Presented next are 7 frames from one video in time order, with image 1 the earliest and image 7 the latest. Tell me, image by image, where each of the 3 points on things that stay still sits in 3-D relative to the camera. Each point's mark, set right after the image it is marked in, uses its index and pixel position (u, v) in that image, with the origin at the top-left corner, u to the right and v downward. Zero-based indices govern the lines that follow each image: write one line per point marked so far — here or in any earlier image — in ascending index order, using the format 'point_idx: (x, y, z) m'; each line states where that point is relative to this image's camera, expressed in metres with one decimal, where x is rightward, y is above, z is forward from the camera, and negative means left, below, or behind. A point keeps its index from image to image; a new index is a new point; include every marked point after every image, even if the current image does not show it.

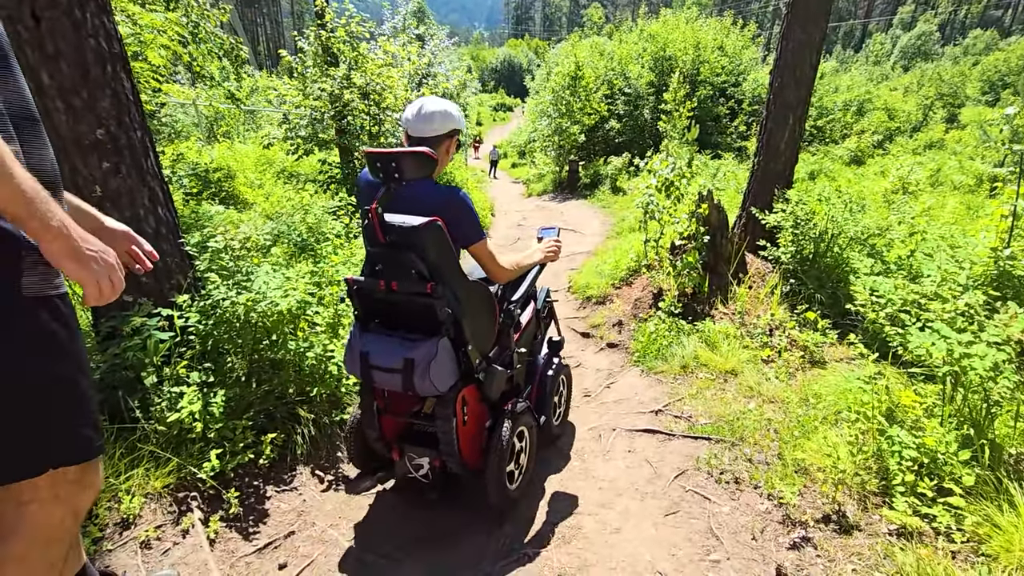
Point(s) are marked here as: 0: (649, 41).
0: (+5.3, +9.6, +19.9) m
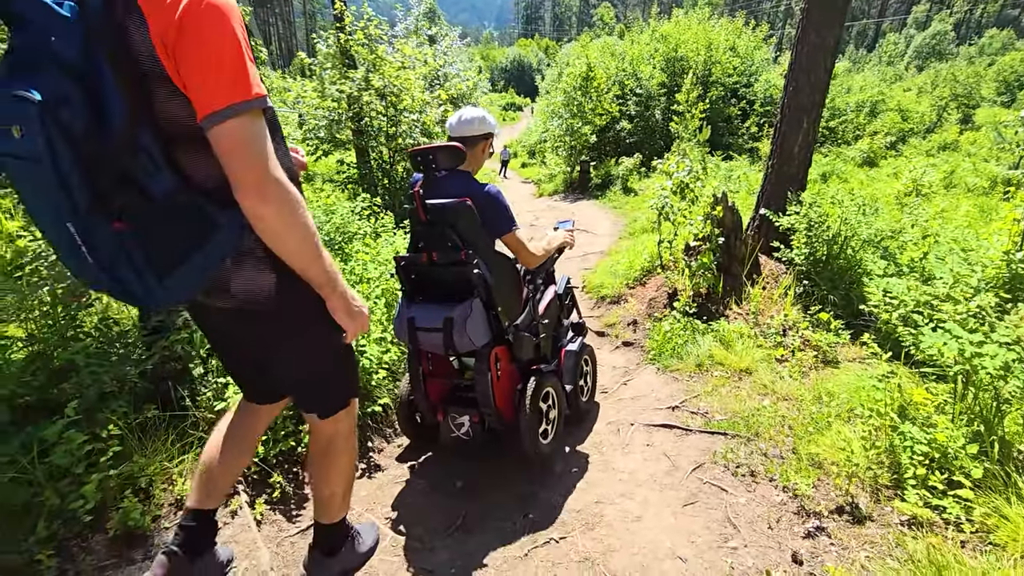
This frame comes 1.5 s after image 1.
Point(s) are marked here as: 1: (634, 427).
0: (+5.8, +9.6, +20.0) m
1: (+1.0, -1.1, +4.1) m
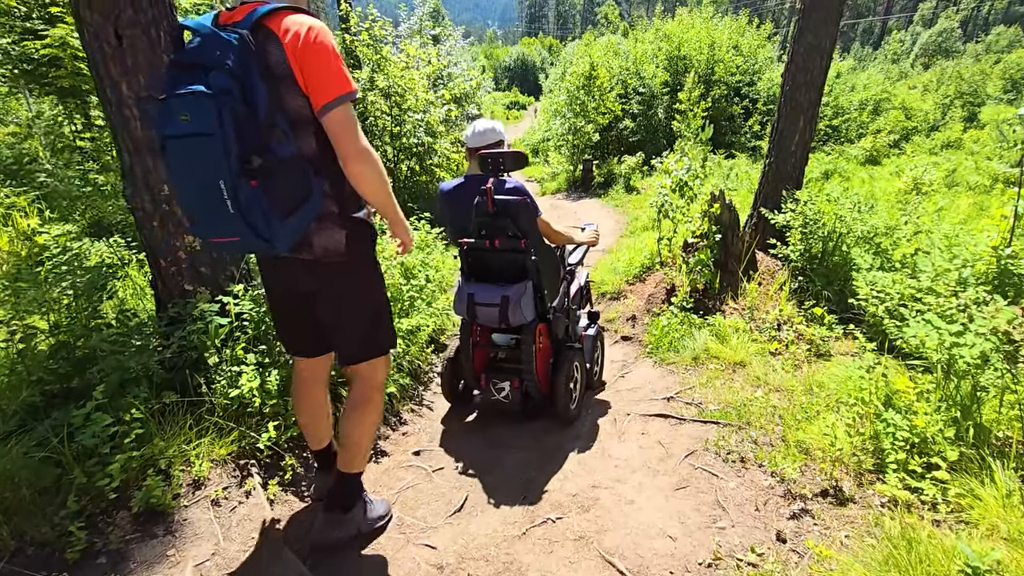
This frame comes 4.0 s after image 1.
0: (+5.9, +9.6, +20.1) m
1: (+1.0, -1.1, +4.3) m
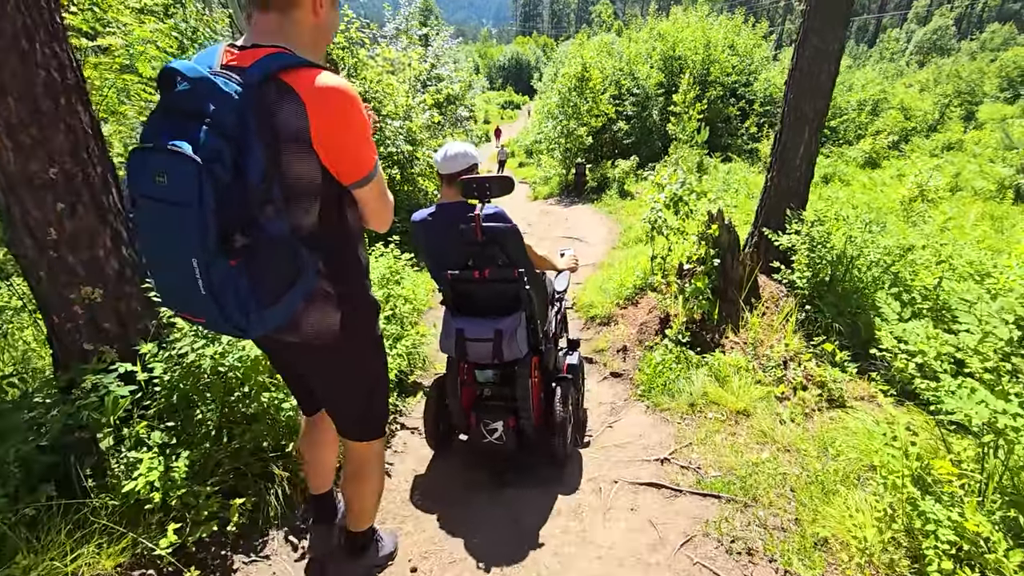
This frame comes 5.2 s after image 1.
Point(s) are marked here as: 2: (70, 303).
0: (+5.5, +9.4, +19.5) m
1: (+0.8, -1.4, +3.7) m
2: (-2.5, -0.1, +3.0) m
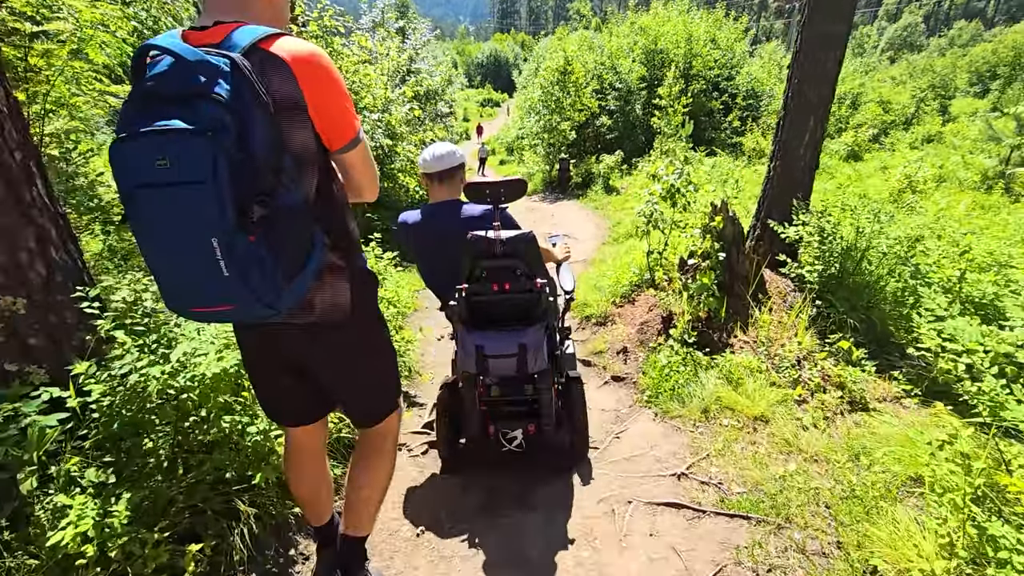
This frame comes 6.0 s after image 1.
0: (+4.8, +9.5, +19.3) m
1: (+0.8, -1.4, +3.3) m
2: (-2.5, -0.1, +2.5) m
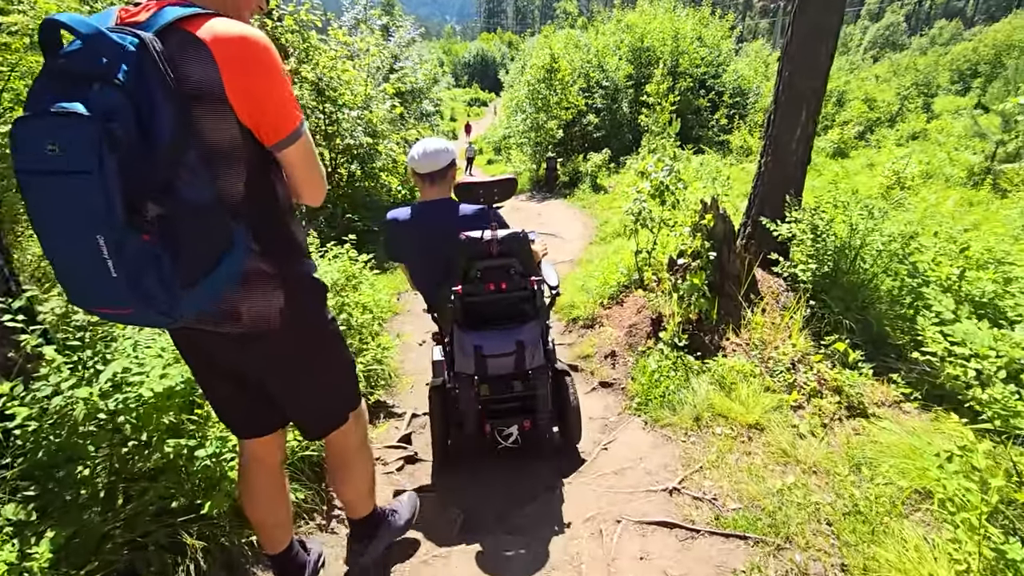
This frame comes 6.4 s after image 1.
0: (+4.2, +9.5, +19.1) m
1: (+0.6, -1.4, +3.1) m
2: (-2.6, -0.2, +2.2) m
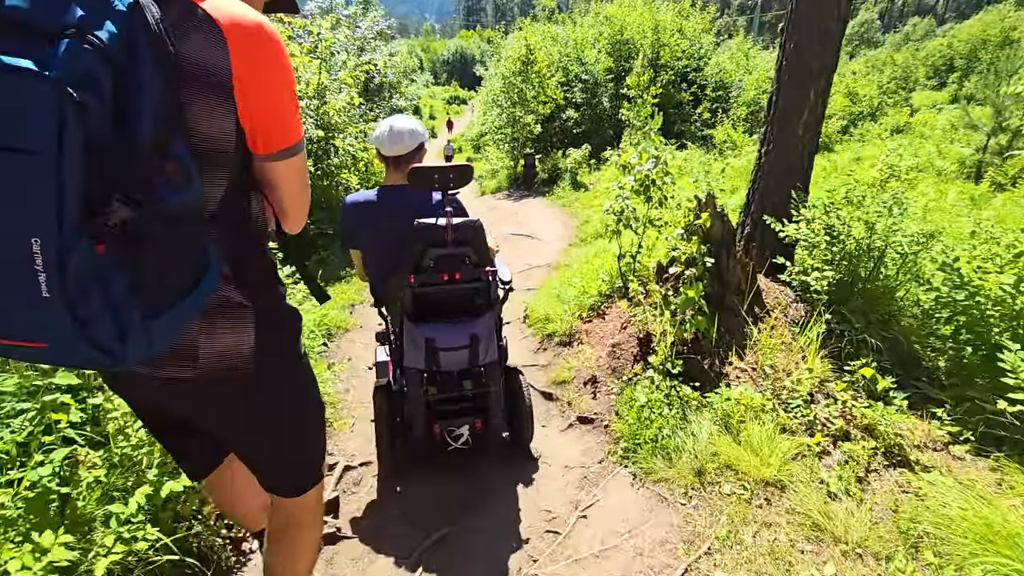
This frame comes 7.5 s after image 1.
0: (+3.3, +9.5, +18.3) m
1: (+0.4, -1.5, +2.2) m
2: (-2.9, -0.4, +1.2) m
